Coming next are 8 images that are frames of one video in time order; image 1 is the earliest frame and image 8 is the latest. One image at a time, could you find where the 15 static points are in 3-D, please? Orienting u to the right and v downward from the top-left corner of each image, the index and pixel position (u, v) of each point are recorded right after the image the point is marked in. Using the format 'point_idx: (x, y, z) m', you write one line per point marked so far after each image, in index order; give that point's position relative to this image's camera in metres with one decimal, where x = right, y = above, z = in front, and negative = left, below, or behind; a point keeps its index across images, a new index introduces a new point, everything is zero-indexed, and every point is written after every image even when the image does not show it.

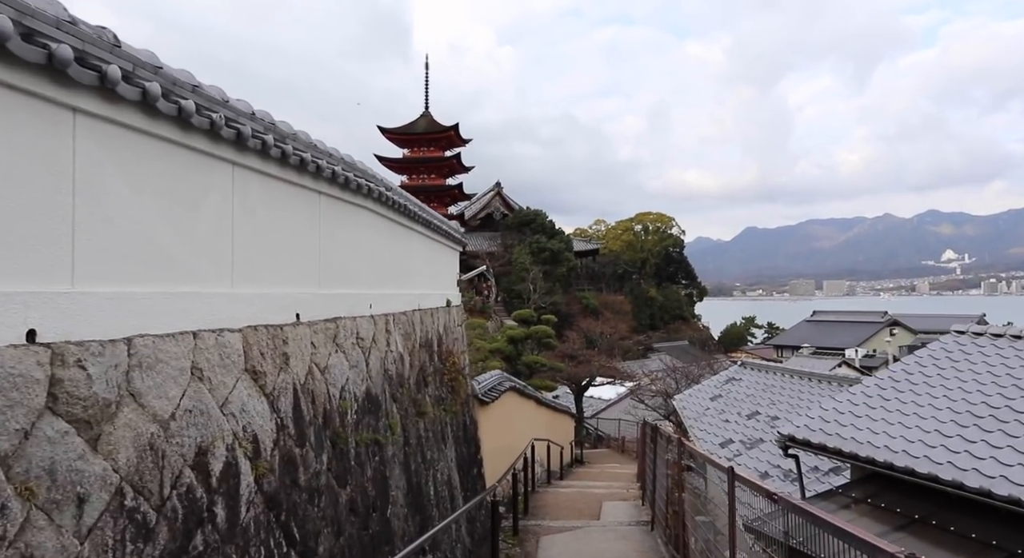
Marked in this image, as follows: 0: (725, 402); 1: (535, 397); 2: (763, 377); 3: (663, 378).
0: (+3.6, -2.1, +11.4) m
1: (+0.4, -2.0, +11.4) m
2: (+4.4, -1.7, +12.0) m
3: (+4.4, -2.9, +19.8) m
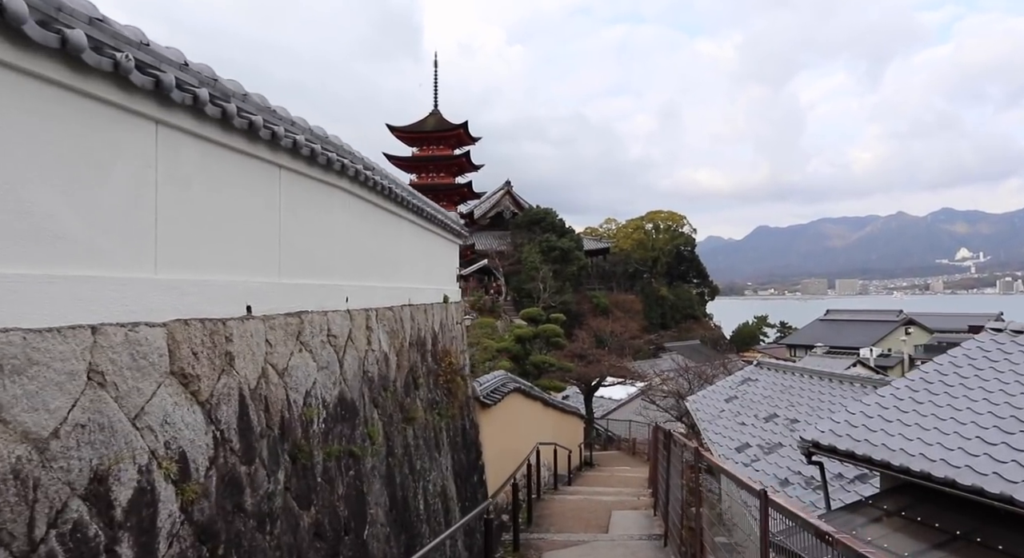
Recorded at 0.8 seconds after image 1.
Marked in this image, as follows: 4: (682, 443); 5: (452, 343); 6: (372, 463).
0: (+3.7, -2.0, +10.9) m
1: (+0.5, -1.9, +10.9) m
2: (+4.5, -1.7, +11.5) m
3: (+4.6, -2.8, +19.2) m
4: (+1.4, -1.4, +5.7) m
5: (-0.6, -0.6, +6.5) m
6: (-0.7, -1.0, +3.5) m
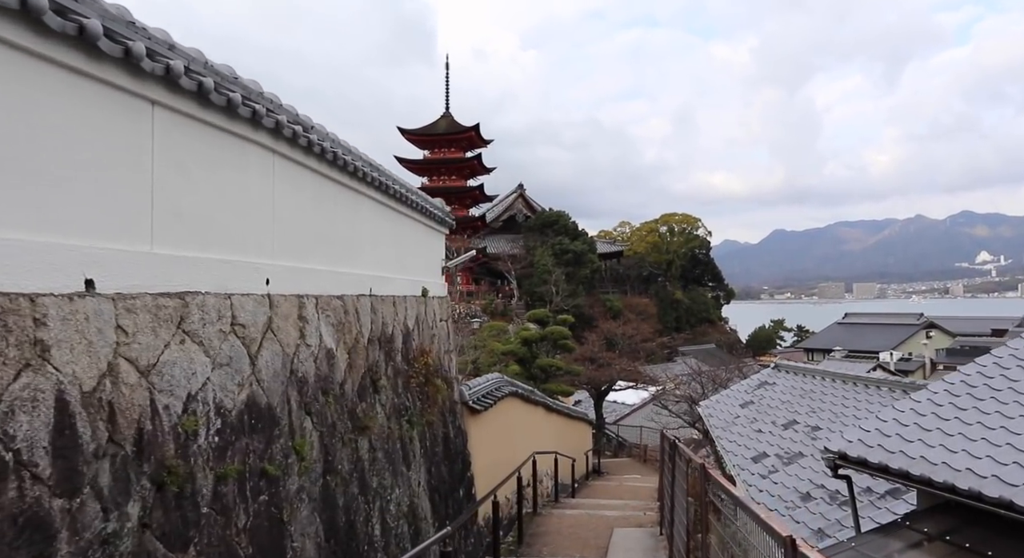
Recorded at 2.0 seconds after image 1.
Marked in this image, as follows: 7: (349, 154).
0: (+3.7, -2.0, +10.2) m
1: (+0.5, -1.9, +10.2) m
2: (+4.5, -1.6, +10.7) m
3: (+4.8, -2.8, +18.4) m
4: (+1.3, -1.3, +5.0) m
5: (-0.7, -0.5, +5.8) m
6: (-0.9, -0.9, +2.9) m
7: (-0.9, +0.7, +3.8) m
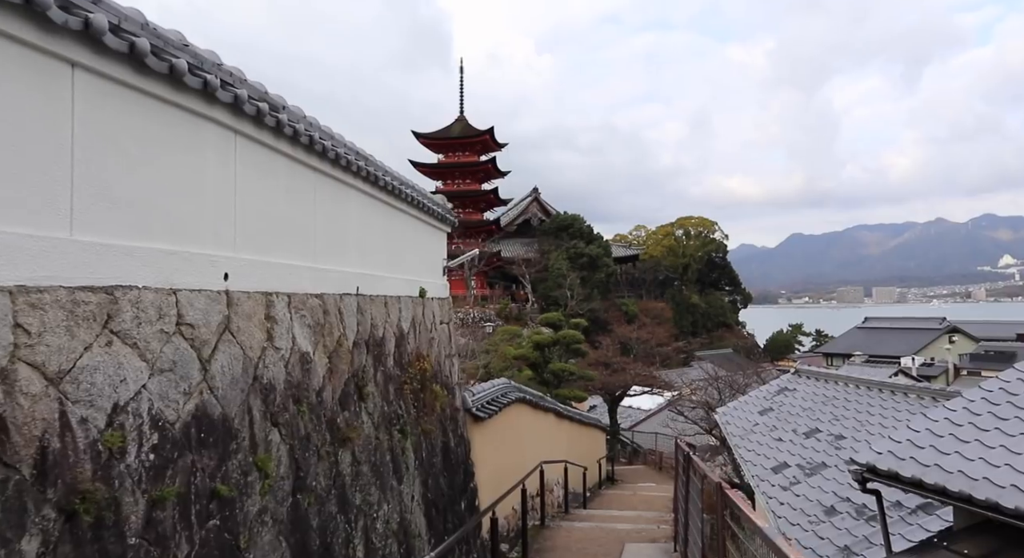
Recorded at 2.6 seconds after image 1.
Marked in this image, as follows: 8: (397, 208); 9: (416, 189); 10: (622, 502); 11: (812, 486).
0: (+3.8, -2.0, +9.7) m
1: (+0.6, -1.9, +9.8) m
2: (+4.7, -1.6, +10.3) m
3: (+5.1, -2.9, +18.0) m
4: (+1.3, -1.3, +4.6) m
5: (-0.7, -0.5, +5.5) m
6: (-0.9, -0.8, +2.5) m
7: (-0.9, +0.7, +3.5) m
8: (-0.8, +0.5, +4.9) m
9: (-0.8, +0.7, +5.3) m
10: (+1.8, -3.6, +11.1) m
11: (+3.1, -2.1, +7.0) m
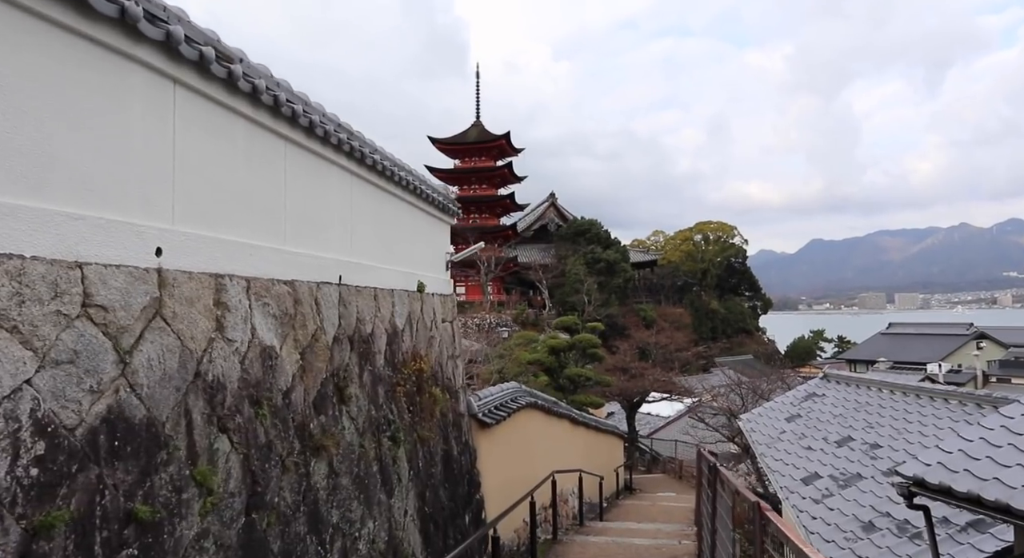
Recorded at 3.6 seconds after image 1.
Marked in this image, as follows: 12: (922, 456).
0: (+4.0, -2.0, +9.2) m
1: (+0.8, -1.9, +9.4) m
2: (+4.8, -1.6, +9.7) m
3: (+5.5, -2.9, +17.4) m
4: (+1.3, -1.2, +4.1) m
5: (-0.6, -0.5, +5.1) m
6: (-1.0, -0.8, +2.1) m
7: (-0.9, +0.8, +3.1) m
8: (-0.8, +0.6, +4.5) m
9: (-0.7, +0.8, +4.9) m
10: (+2.0, -3.6, +10.6) m
11: (+3.2, -2.1, +6.5) m
12: (+2.1, -0.9, +3.4) m
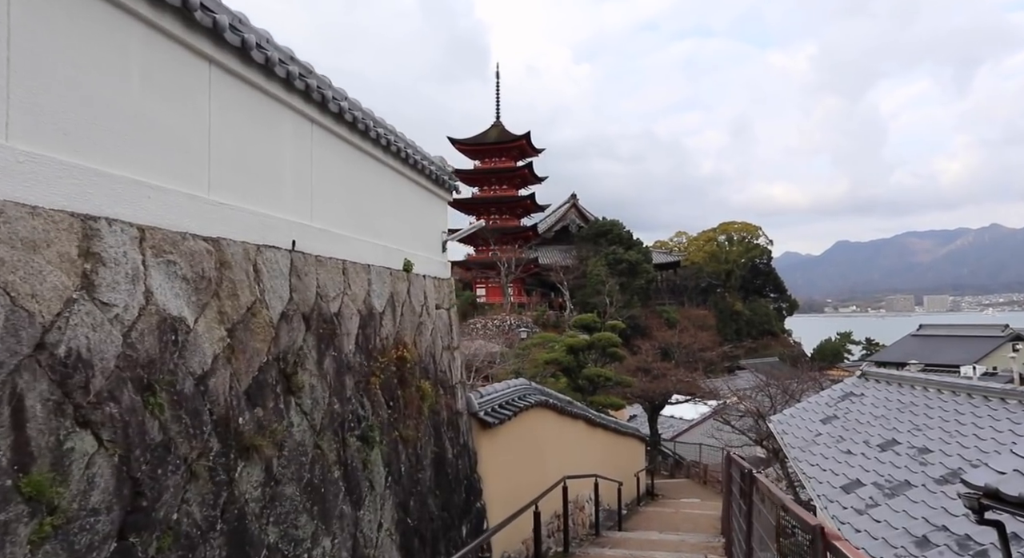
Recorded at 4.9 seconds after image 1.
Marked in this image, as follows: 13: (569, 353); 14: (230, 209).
0: (+4.1, -1.8, +8.4) m
1: (+0.9, -1.8, +8.7) m
2: (+5.0, -1.5, +8.9) m
3: (+5.9, -2.8, +16.5) m
4: (+1.3, -1.1, +3.4) m
5: (-0.6, -0.3, +4.4) m
6: (-1.1, -0.6, +1.5) m
7: (-1.0, +0.9, +2.5) m
8: (-0.8, +0.7, +3.9) m
9: (-0.7, +0.9, +4.2) m
10: (+2.2, -3.5, +9.9) m
11: (+3.3, -2.0, +5.7) m
12: (+2.1, -0.7, +2.7) m
13: (+1.3, -1.7, +15.7) m
14: (-1.0, +0.3, +2.5) m
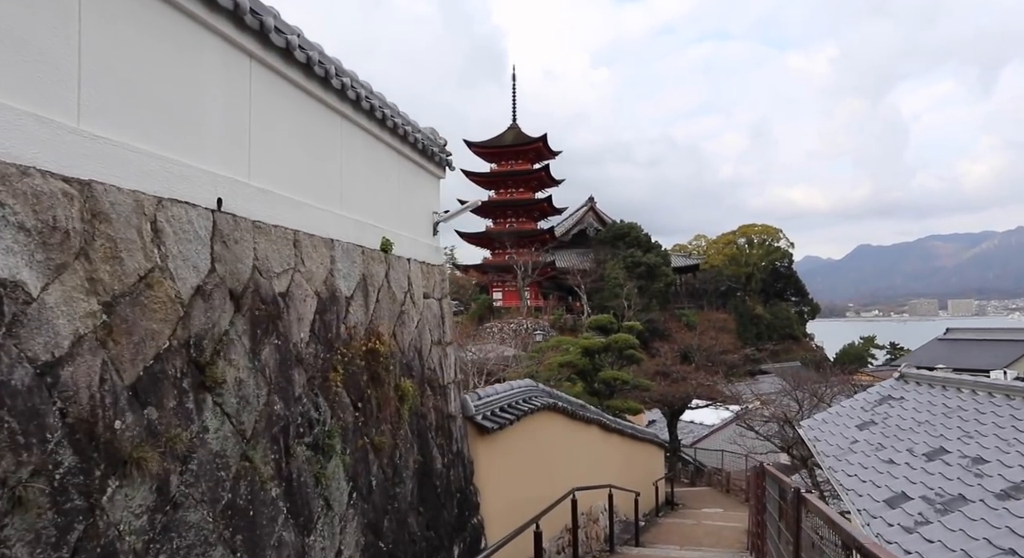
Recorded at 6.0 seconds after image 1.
0: (+4.2, -1.7, +7.6) m
1: (+1.0, -1.7, +8.0) m
2: (+5.1, -1.4, +8.1) m
3: (+6.2, -2.8, +15.7) m
4: (+1.2, -1.0, +2.7) m
5: (-0.6, -0.2, +3.8) m
6: (-1.2, -0.5, +0.9) m
7: (-1.1, +1.0, +1.9) m
8: (-0.9, +0.8, +3.3) m
9: (-0.8, +1.0, +3.7) m
10: (+2.3, -3.4, +9.1) m
11: (+3.3, -1.9, +5.0) m
12: (+2.0, -0.6, +2.0) m
13: (+1.6, -1.7, +15.0) m
14: (-1.1, +0.4, +1.9) m
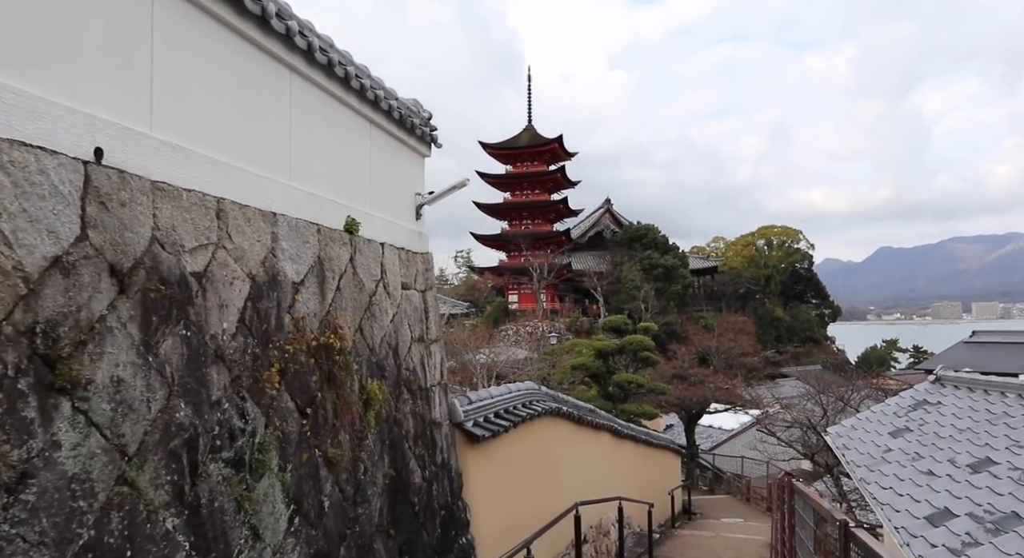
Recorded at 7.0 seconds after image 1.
0: (+4.2, -1.7, +7.0) m
1: (+1.0, -1.6, +7.5) m
2: (+5.1, -1.3, +7.4) m
3: (+6.4, -2.8, +15.0) m
4: (+1.2, -0.9, +2.2) m
5: (-0.7, -0.2, +3.3) m
6: (-1.3, -0.4, +0.4) m
7: (-1.2, +1.1, +1.4) m
8: (-0.9, +0.9, +2.7) m
9: (-0.8, +1.1, +3.1) m
10: (+2.4, -3.4, +8.5) m
11: (+3.2, -1.8, +4.4) m
12: (+1.9, -0.5, +1.4) m
13: (+1.8, -1.7, +14.5) m
14: (-1.2, +0.4, +1.4) m
